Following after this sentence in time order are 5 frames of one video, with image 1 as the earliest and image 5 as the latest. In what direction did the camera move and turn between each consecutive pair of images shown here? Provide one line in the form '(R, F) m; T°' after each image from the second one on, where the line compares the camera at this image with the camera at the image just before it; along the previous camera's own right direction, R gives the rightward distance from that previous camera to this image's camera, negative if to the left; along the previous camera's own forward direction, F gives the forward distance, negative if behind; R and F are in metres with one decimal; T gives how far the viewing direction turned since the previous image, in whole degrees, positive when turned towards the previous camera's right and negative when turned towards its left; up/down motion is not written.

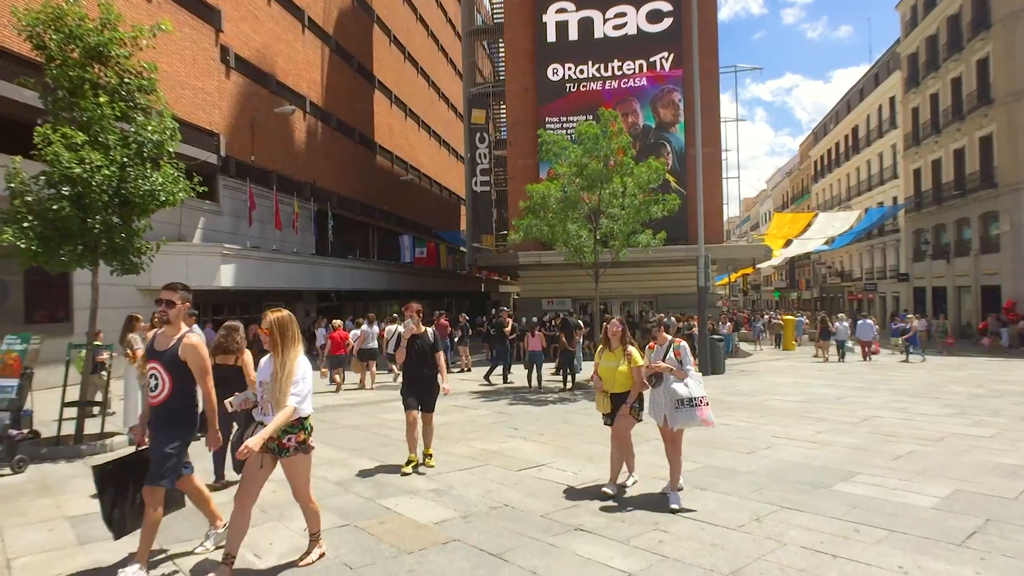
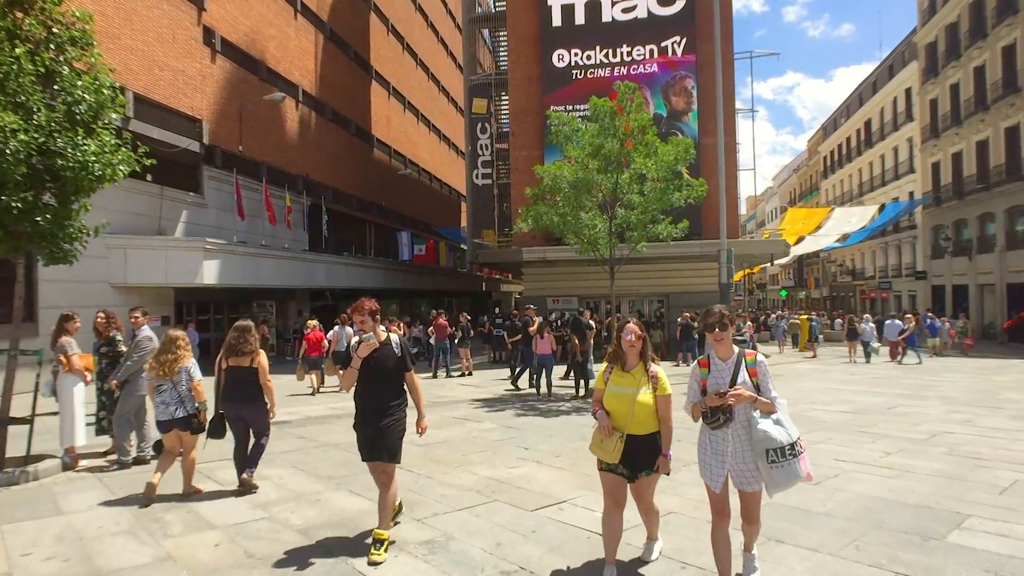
(-0.1, +1.4) m; 0°
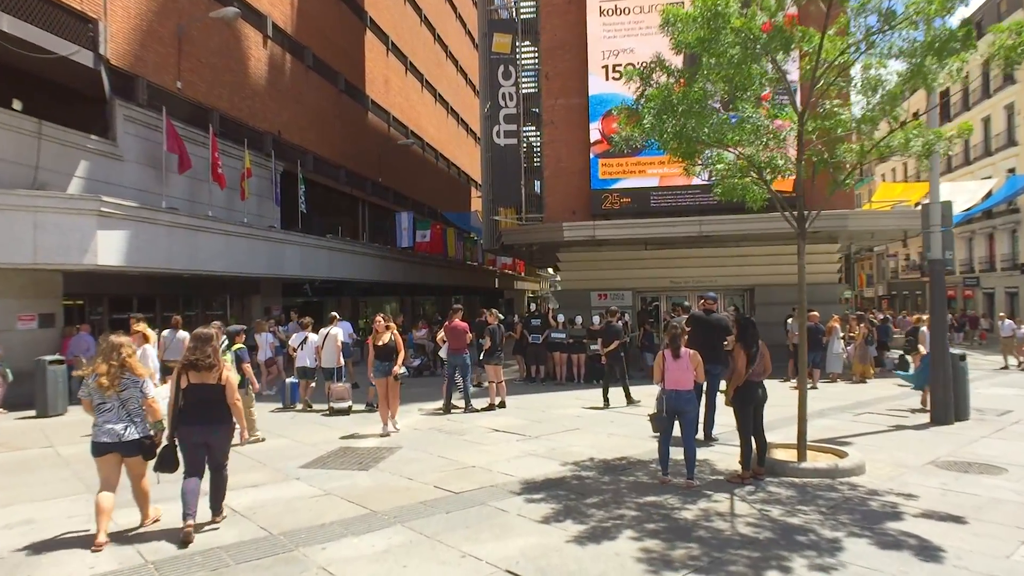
(-0.5, +6.2) m; 0°
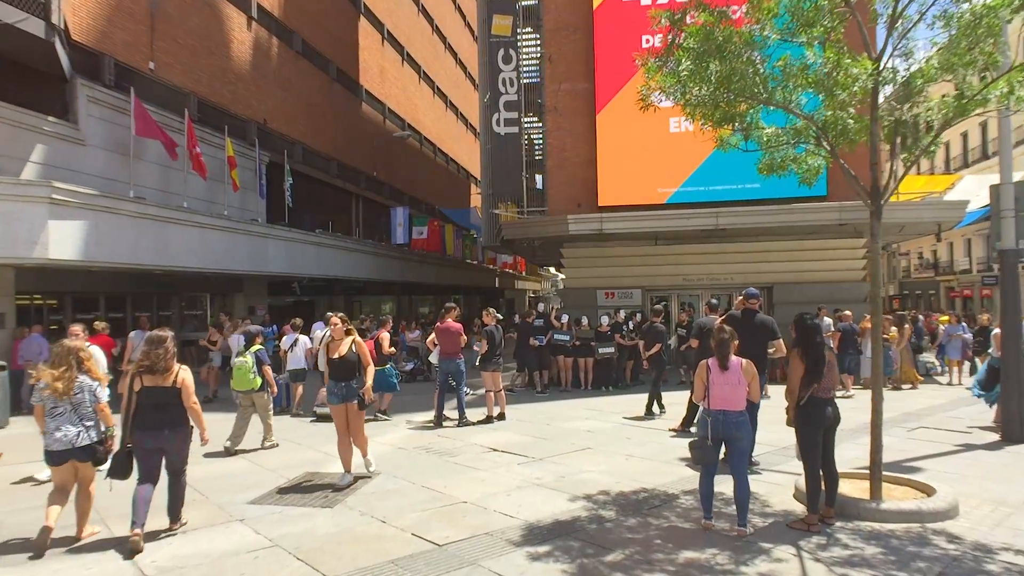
(0.0, +1.3) m; 0°
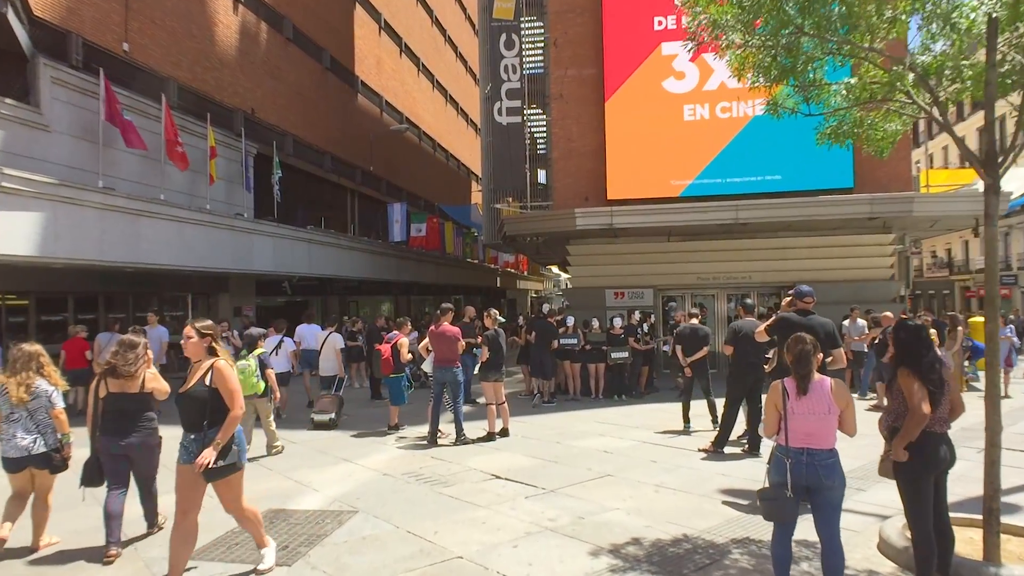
(0.0, +1.2) m; 0°
